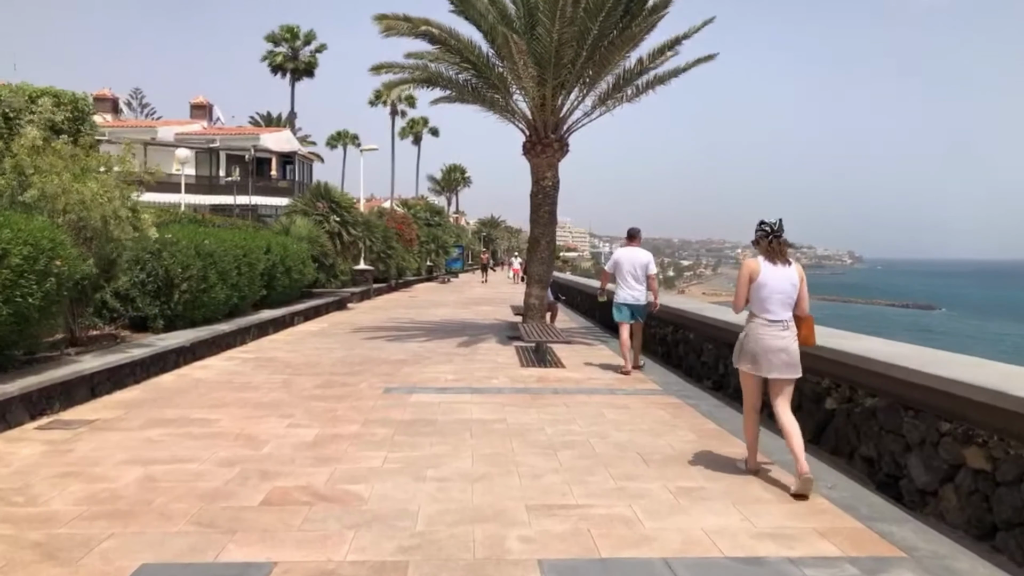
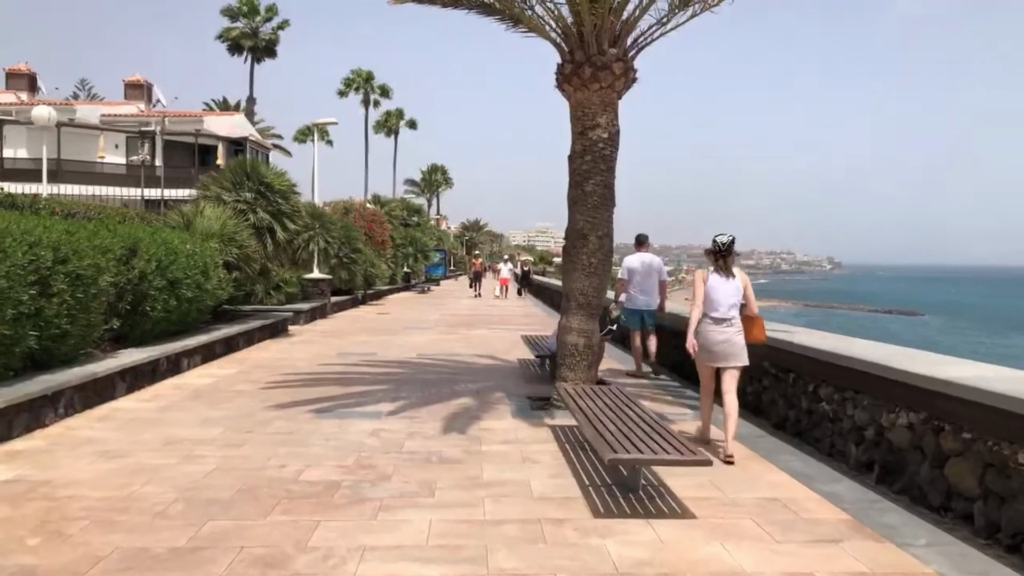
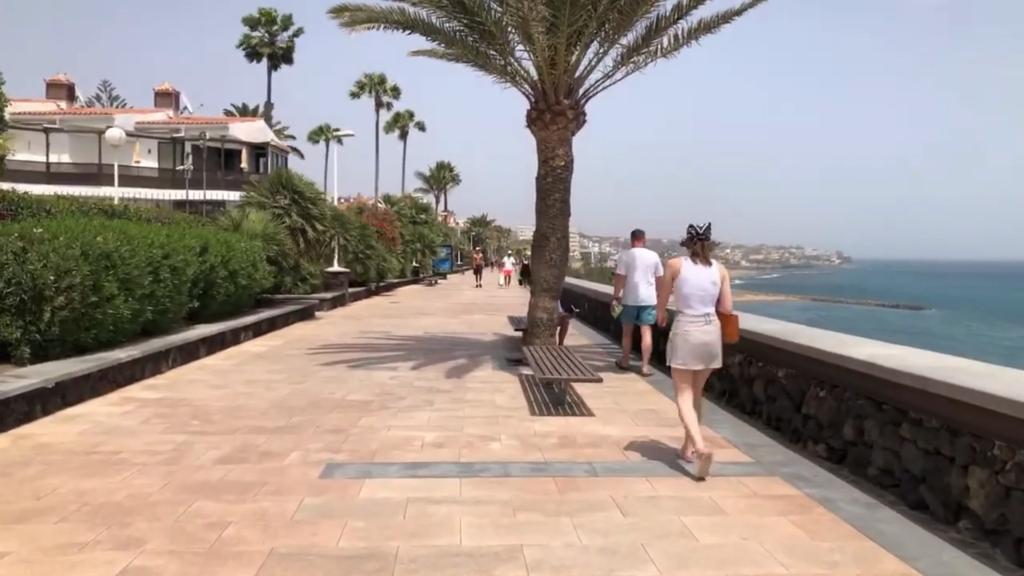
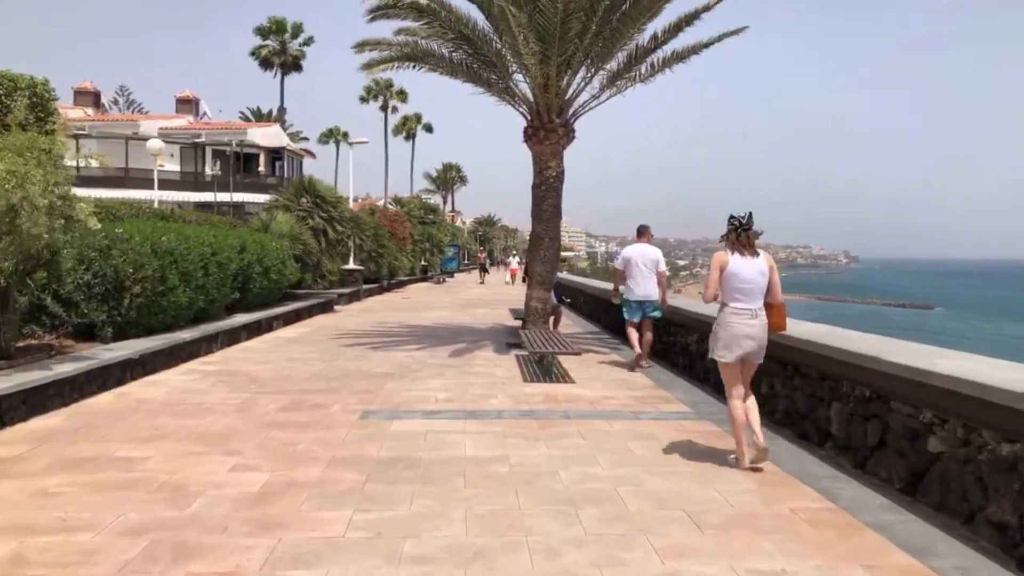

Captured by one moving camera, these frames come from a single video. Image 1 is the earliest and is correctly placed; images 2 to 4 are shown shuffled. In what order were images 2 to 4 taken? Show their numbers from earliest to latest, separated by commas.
4, 3, 2
